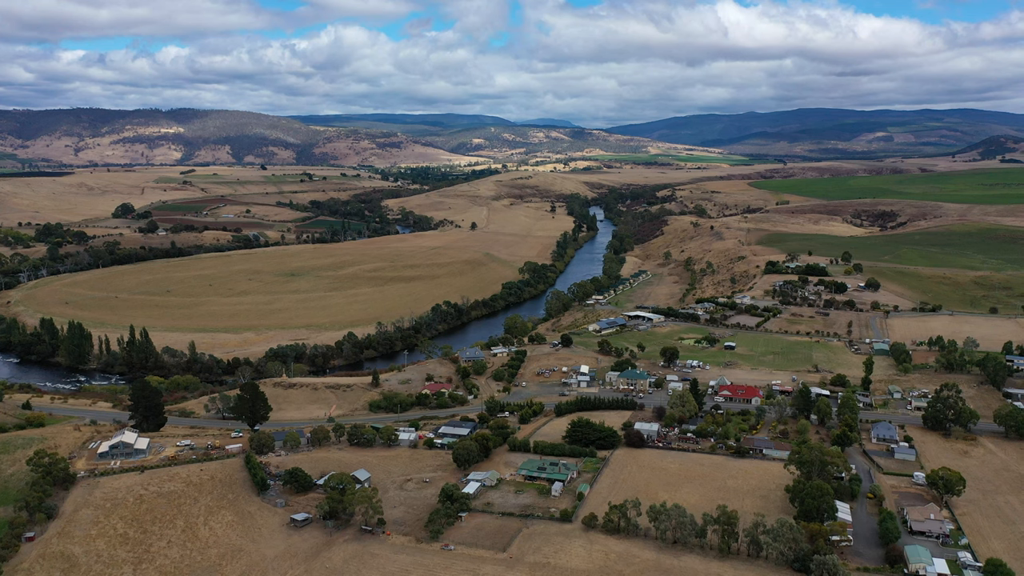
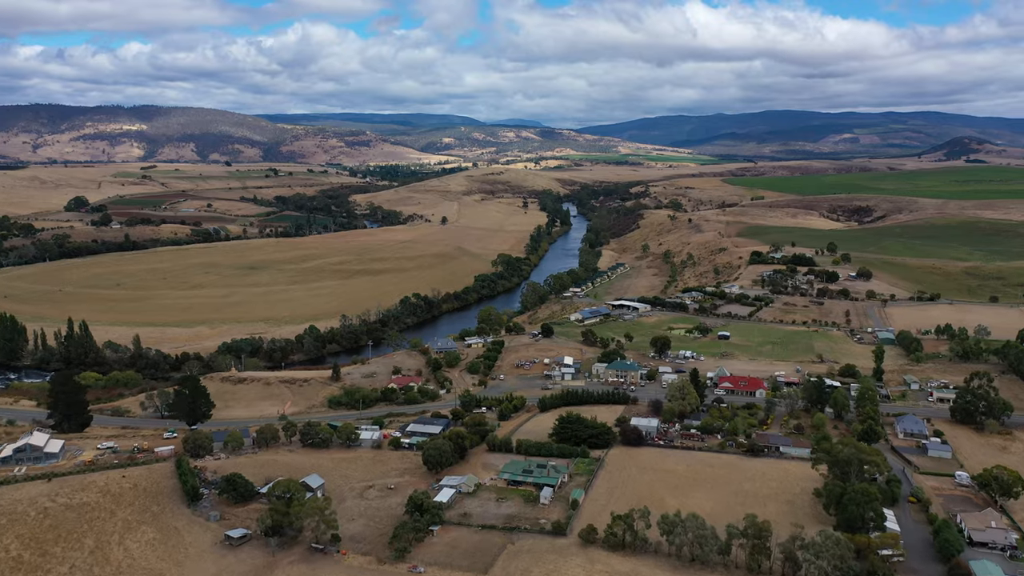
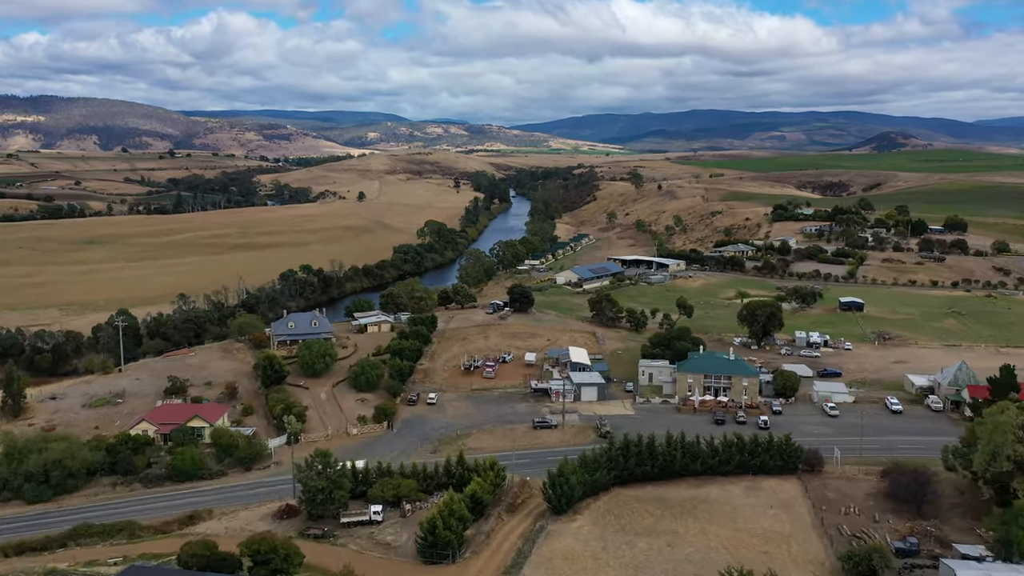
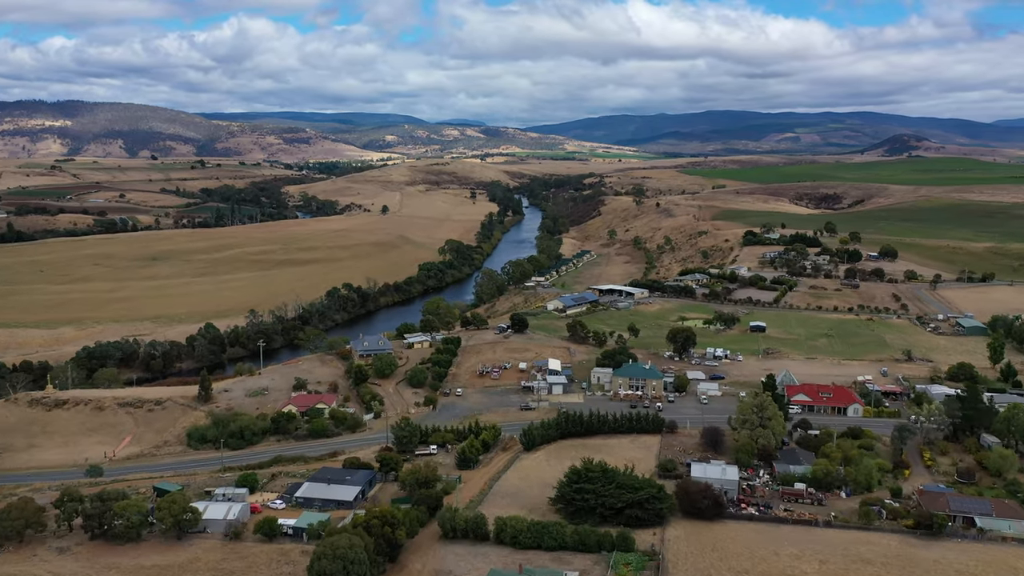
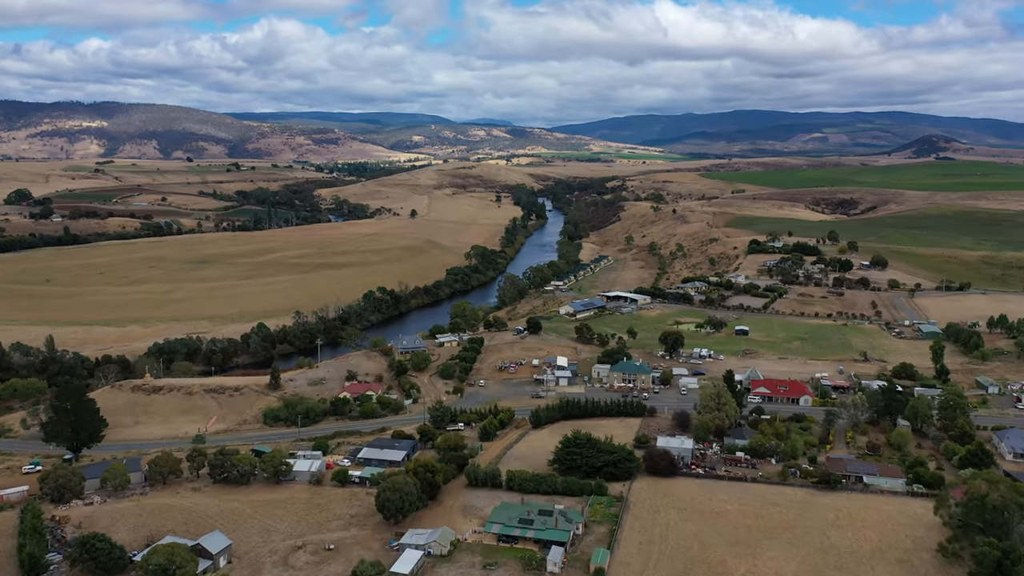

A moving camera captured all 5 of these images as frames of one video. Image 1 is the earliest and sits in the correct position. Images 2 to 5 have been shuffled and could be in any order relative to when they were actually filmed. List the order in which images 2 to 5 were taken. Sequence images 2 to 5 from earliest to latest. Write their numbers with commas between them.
2, 5, 4, 3
